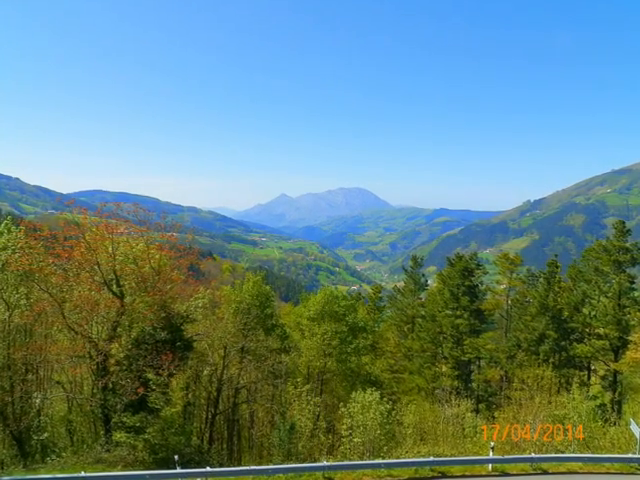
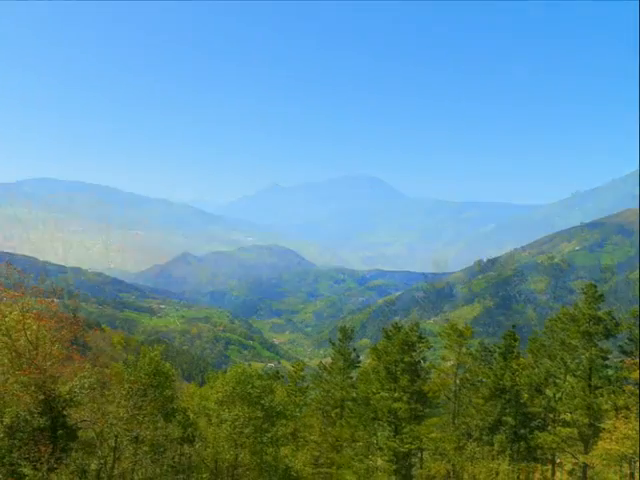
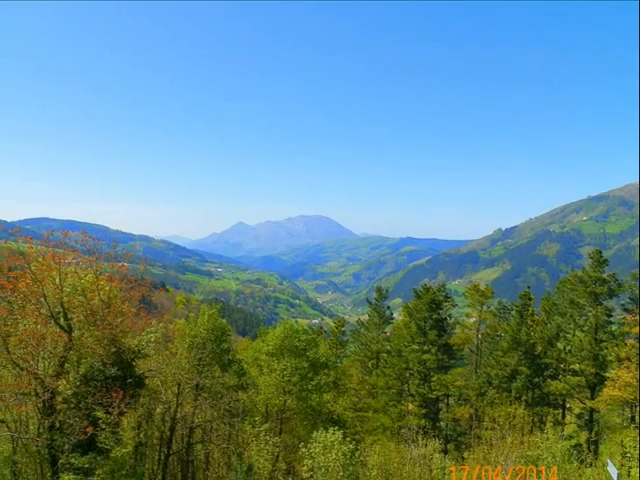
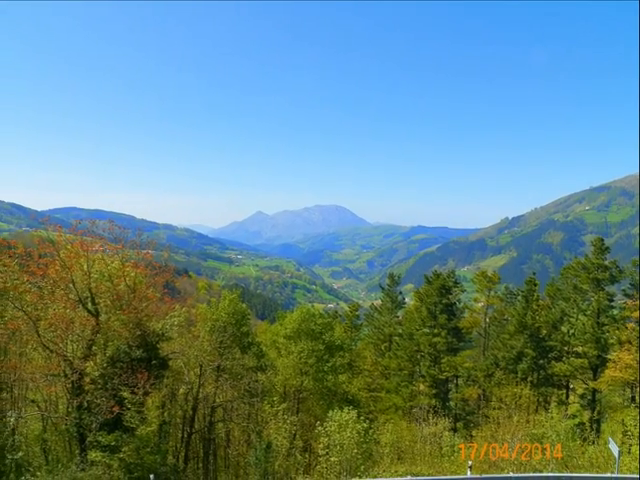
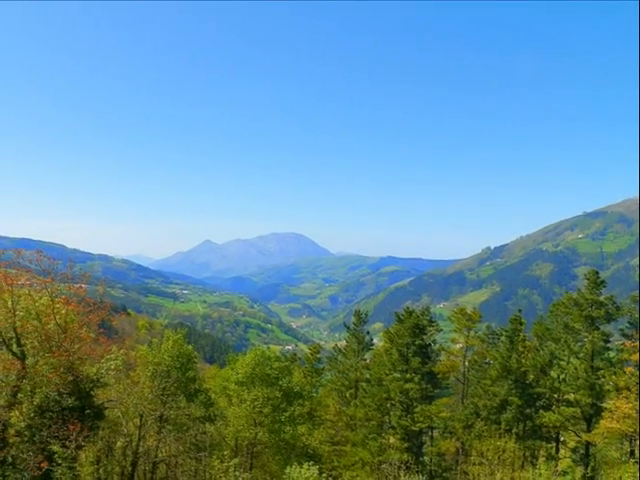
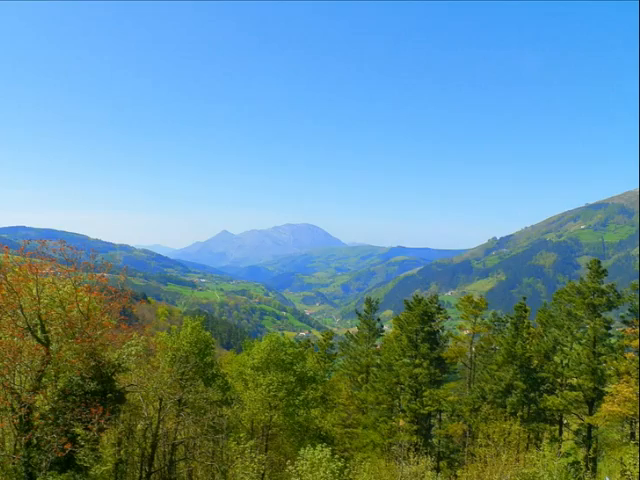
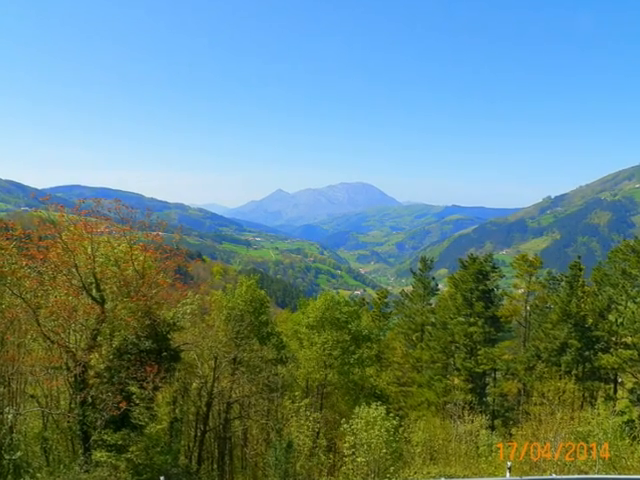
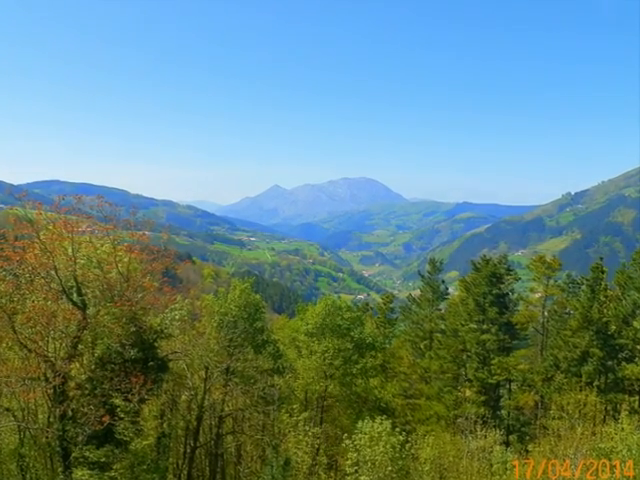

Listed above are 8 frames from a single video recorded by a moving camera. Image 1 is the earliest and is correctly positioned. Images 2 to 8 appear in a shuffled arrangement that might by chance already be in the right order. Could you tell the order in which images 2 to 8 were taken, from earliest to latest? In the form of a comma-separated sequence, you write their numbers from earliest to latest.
7, 8, 2, 5, 6, 3, 4
